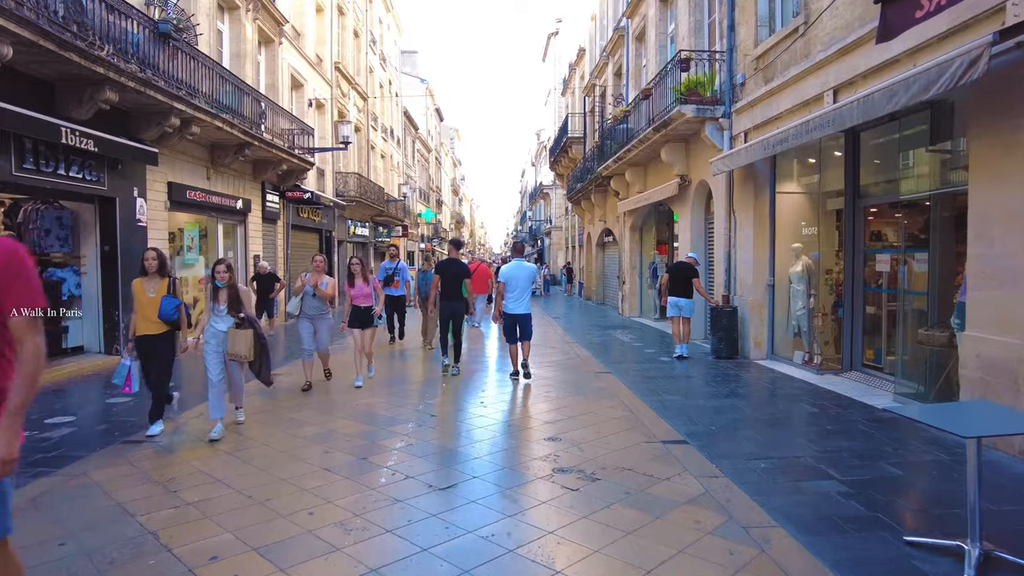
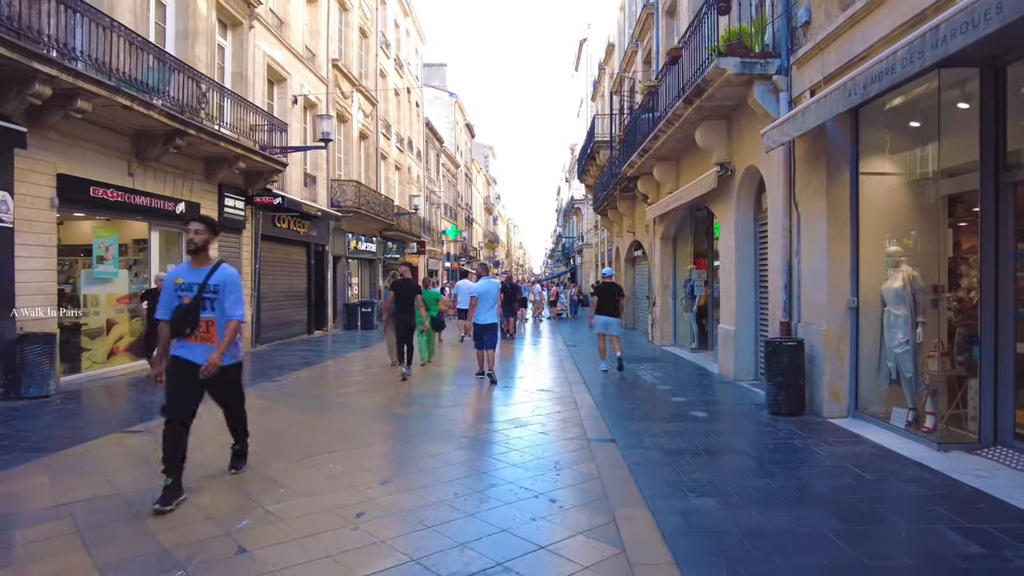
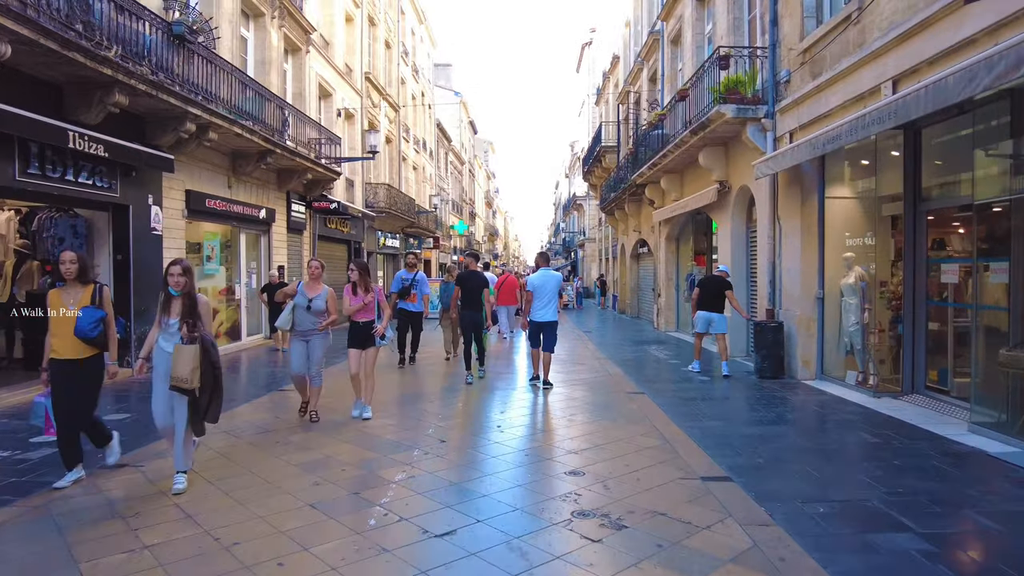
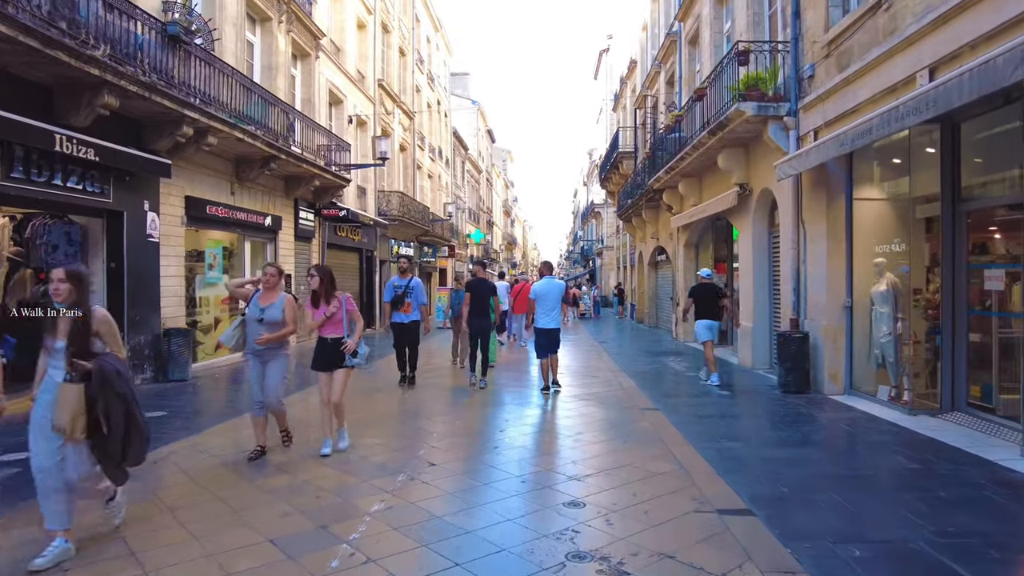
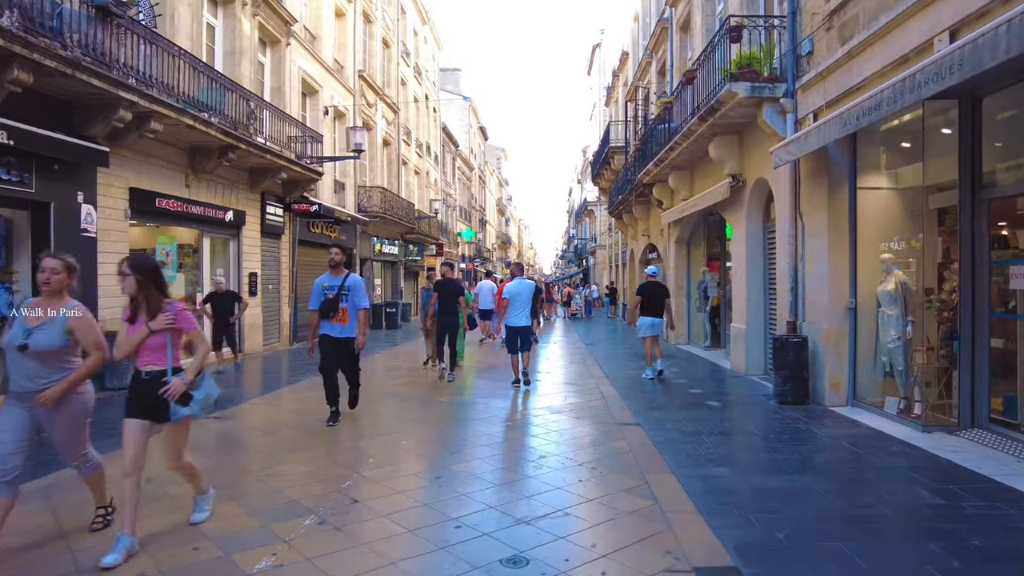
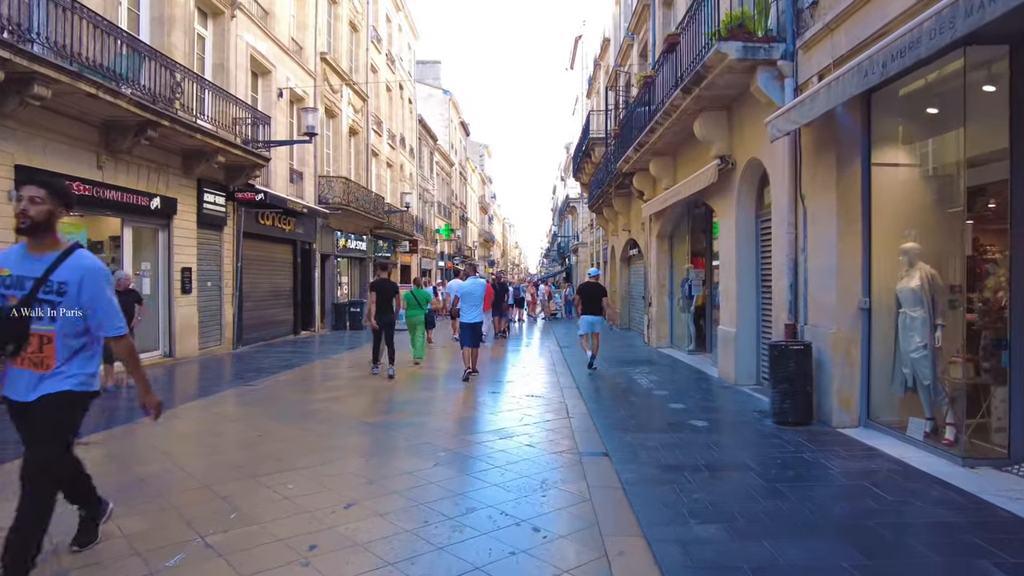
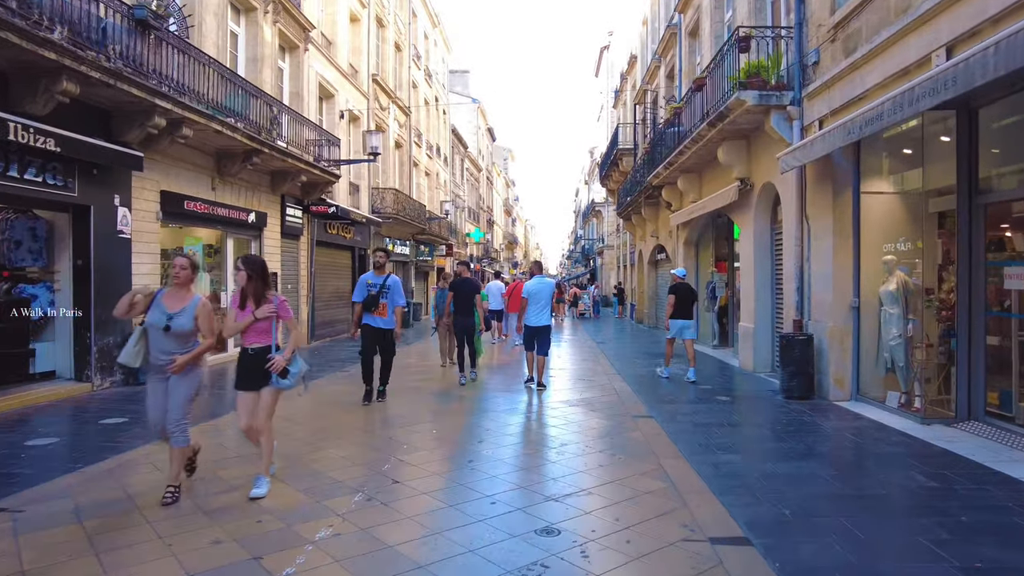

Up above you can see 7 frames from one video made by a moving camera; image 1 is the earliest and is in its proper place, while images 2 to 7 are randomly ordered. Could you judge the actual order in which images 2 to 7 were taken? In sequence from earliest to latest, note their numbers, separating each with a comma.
3, 4, 7, 5, 2, 6
